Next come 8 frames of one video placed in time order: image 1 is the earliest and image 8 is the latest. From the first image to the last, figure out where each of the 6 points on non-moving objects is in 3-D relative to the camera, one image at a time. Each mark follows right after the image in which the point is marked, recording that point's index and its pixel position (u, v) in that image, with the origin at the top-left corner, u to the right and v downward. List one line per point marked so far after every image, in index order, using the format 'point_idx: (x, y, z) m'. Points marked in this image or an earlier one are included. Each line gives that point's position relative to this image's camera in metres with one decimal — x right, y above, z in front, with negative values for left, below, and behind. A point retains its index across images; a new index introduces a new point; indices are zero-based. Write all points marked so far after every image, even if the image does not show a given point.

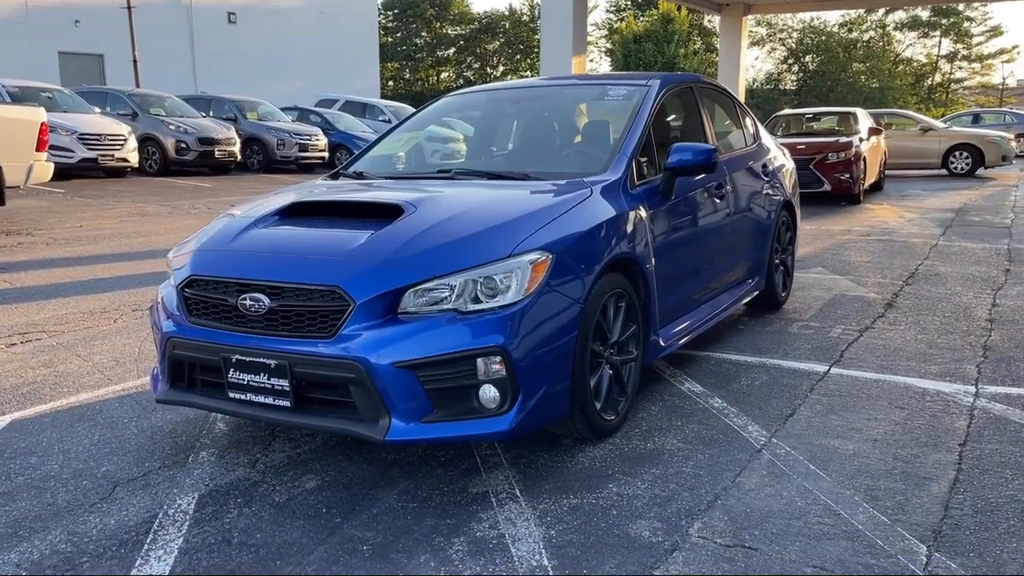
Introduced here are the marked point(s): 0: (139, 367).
0: (-2.3, -0.5, +5.3) m
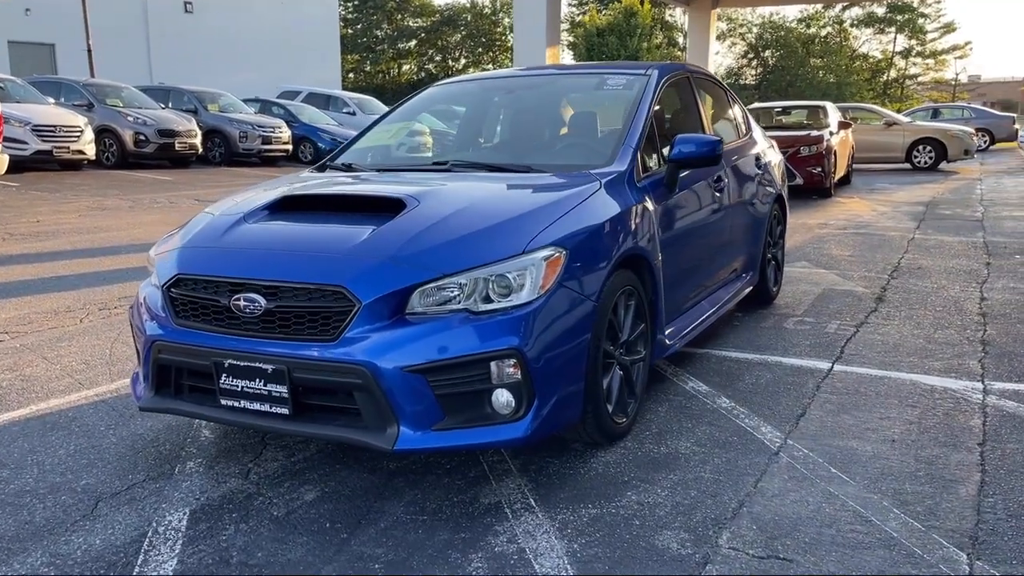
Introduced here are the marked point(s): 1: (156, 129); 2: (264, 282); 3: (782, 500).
0: (-2.3, -0.5, +5.0) m
1: (-7.7, +3.4, +18.5) m
2: (-0.9, 0.0, +3.1) m
3: (+1.0, -0.8, +3.1) m
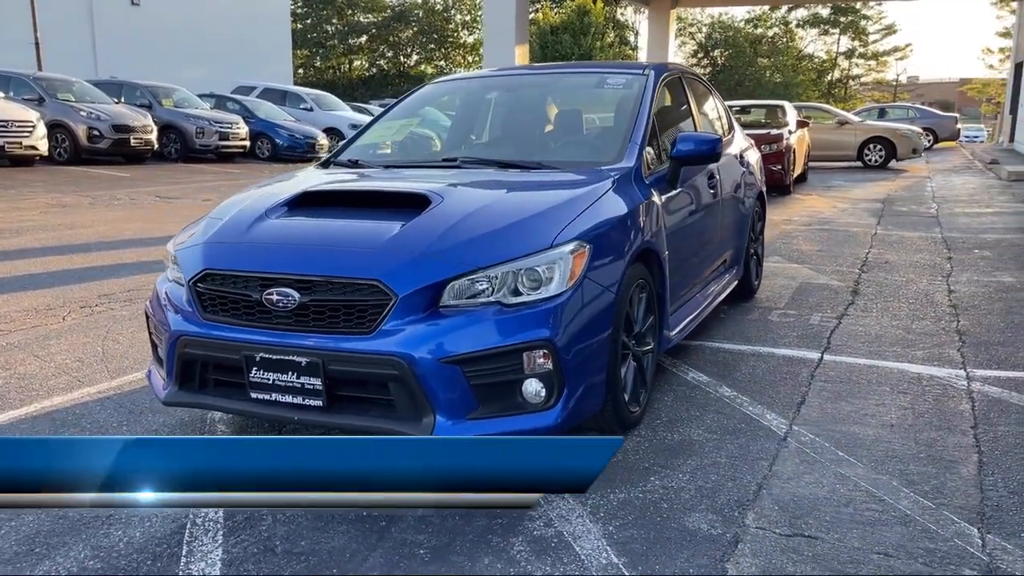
0: (-2.3, -0.5, +5.0) m
1: (-8.4, +3.5, +18.1) m
2: (-0.8, 0.0, +3.2) m
3: (+1.1, -0.7, +3.3) m
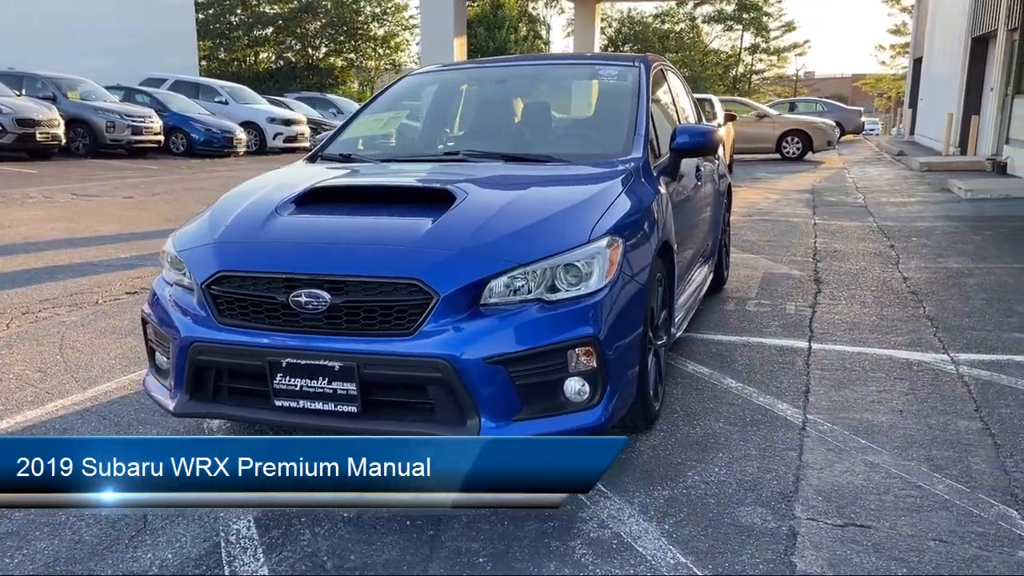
0: (-2.4, -0.5, +4.7) m
1: (-9.8, +3.4, +17.1) m
2: (-0.6, 0.0, +3.0) m
3: (+1.2, -0.7, +3.3) m
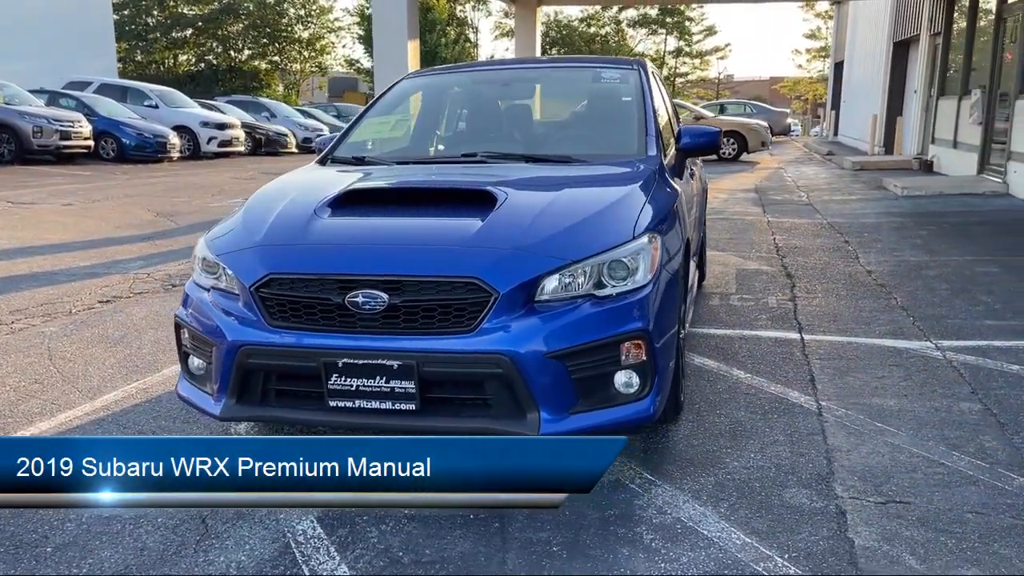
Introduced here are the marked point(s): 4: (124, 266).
0: (-2.3, -0.5, +4.6) m
1: (-10.8, +3.1, +16.3) m
2: (-0.5, 0.0, +3.0) m
3: (+1.4, -0.7, +3.5) m
4: (-3.9, +0.2, +8.5) m
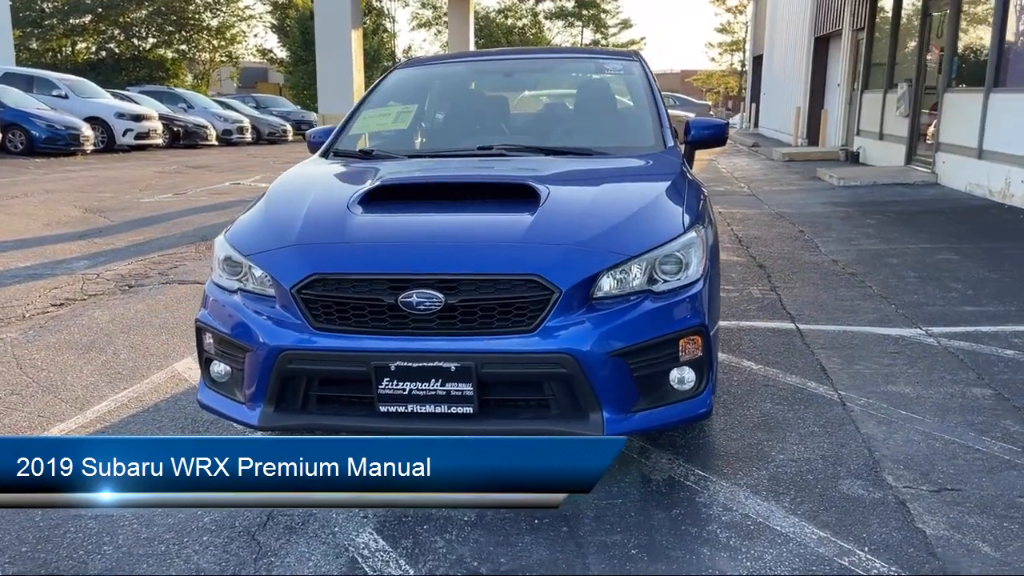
0: (-2.2, -0.6, +4.3) m
1: (-11.9, +3.1, +15.1) m
2: (-0.2, 0.0, +2.9) m
3: (+1.6, -0.6, +3.5) m
4: (-4.2, +0.2, +8.0) m
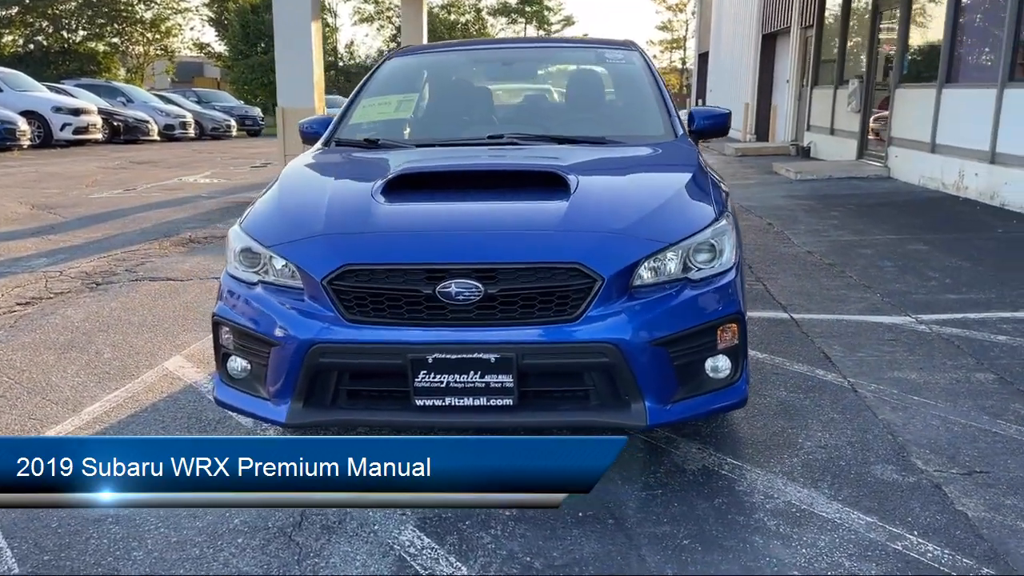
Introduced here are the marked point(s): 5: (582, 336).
0: (-2.2, -0.5, +4.0) m
1: (-12.5, +3.0, +14.2) m
2: (-0.1, +0.1, +2.8) m
3: (+1.7, -0.6, +3.6) m
4: (-4.3, +0.2, +7.7) m
5: (+0.2, -0.2, +2.8) m
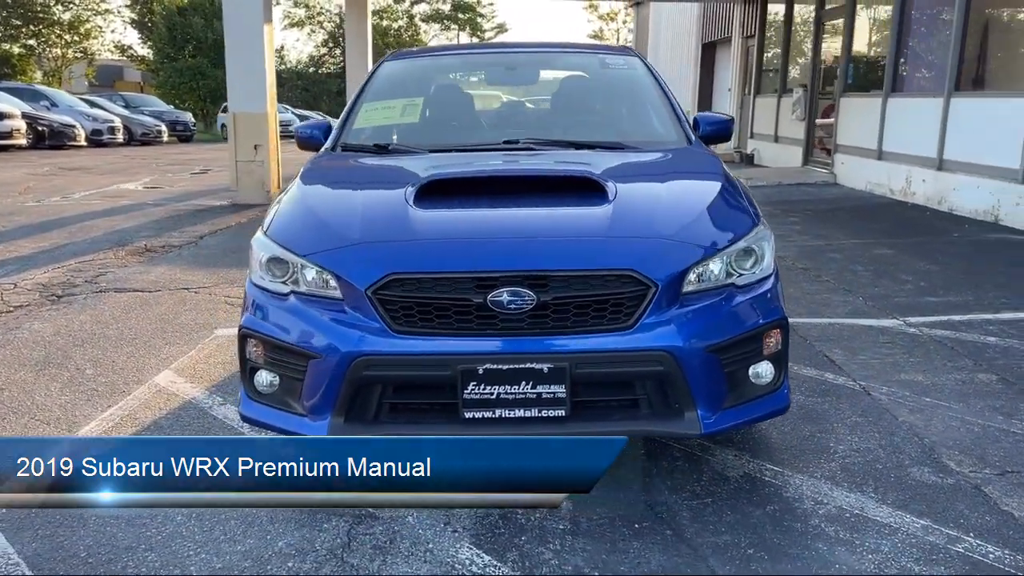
0: (-2.1, -0.6, +3.8) m
1: (-13.2, +2.8, +13.2) m
2: (+0.1, 0.0, +2.7) m
3: (+1.8, -0.6, +3.6) m
4: (-4.5, +0.1, +7.3) m
5: (+0.4, -0.2, +2.8) m
